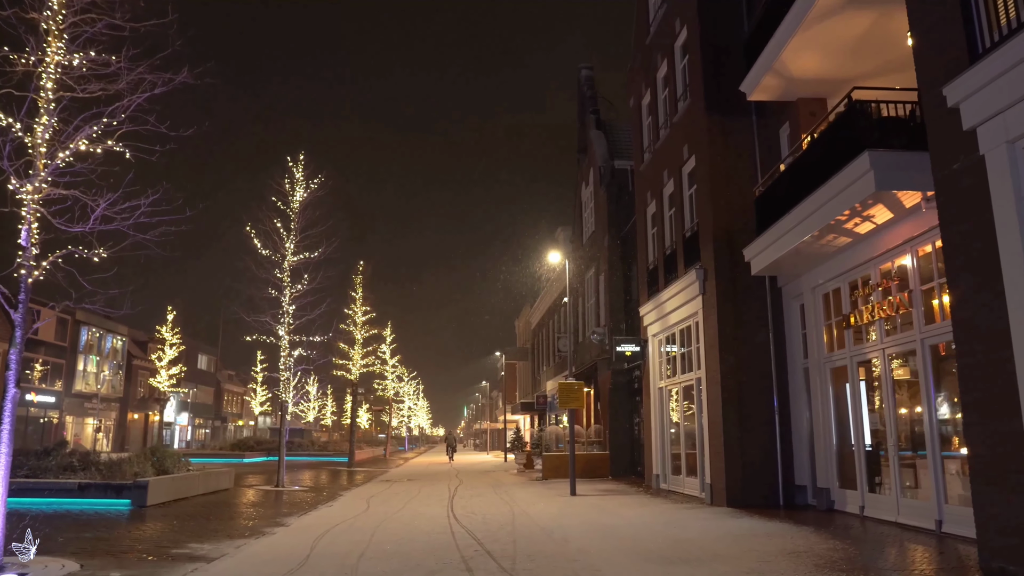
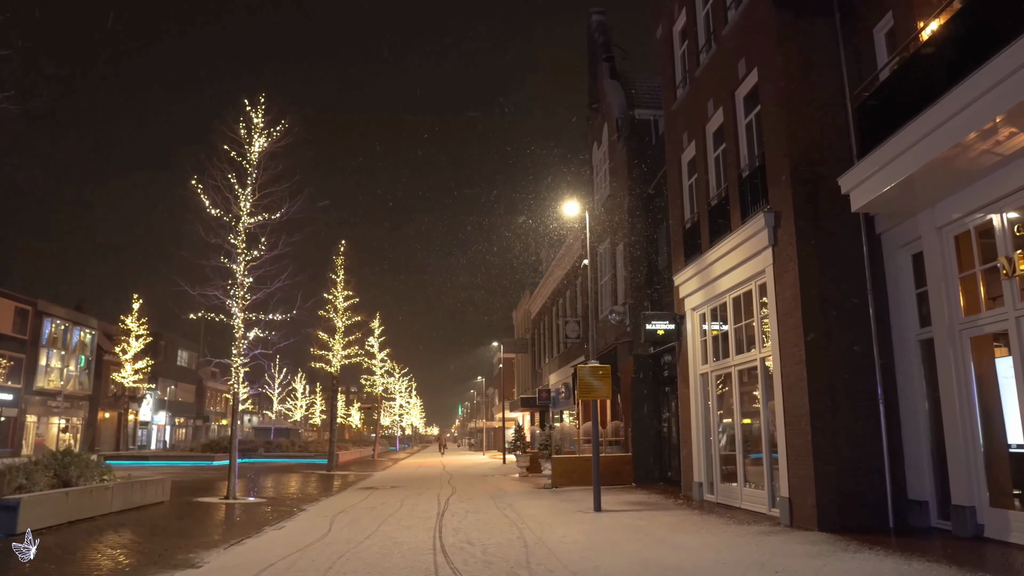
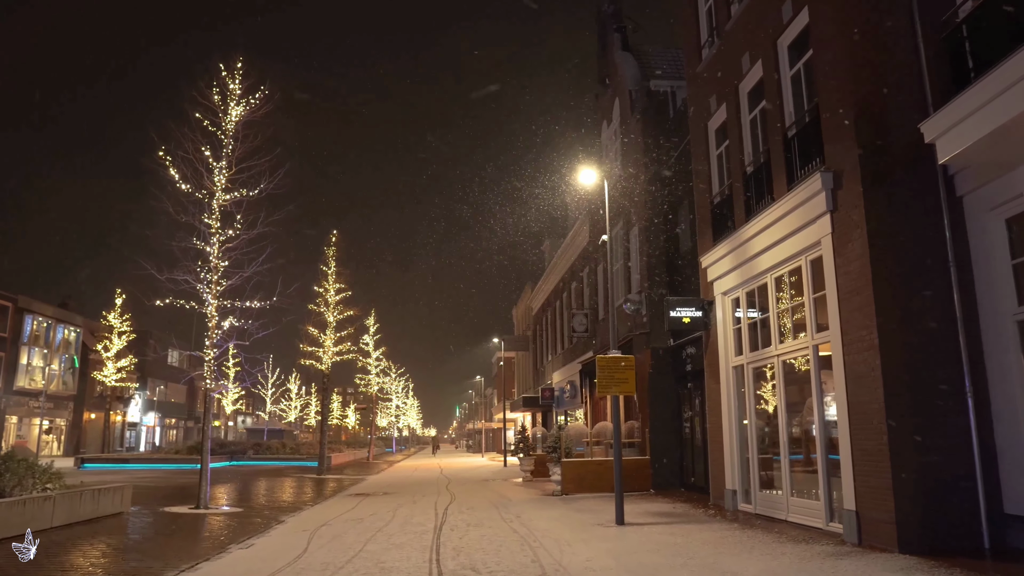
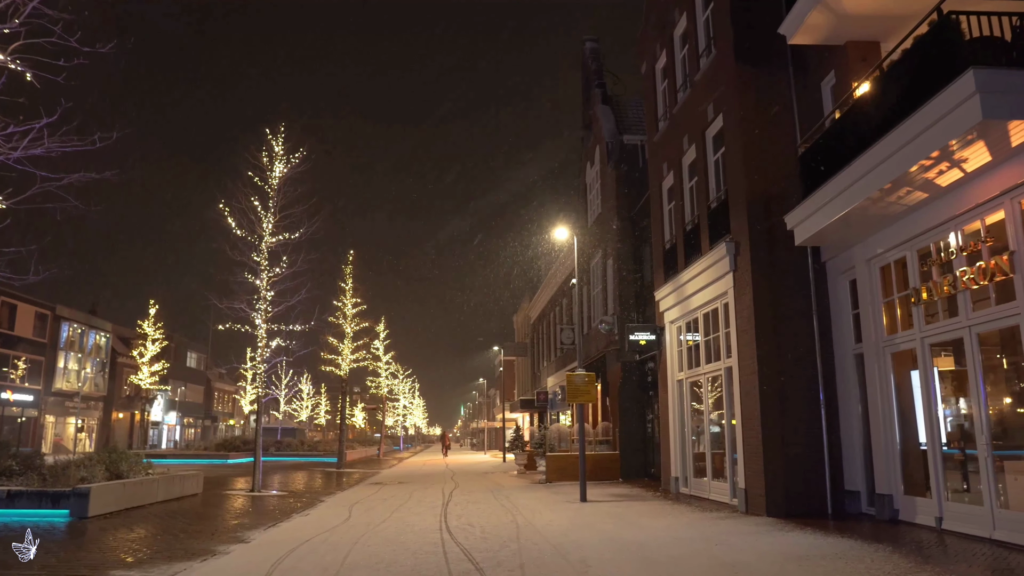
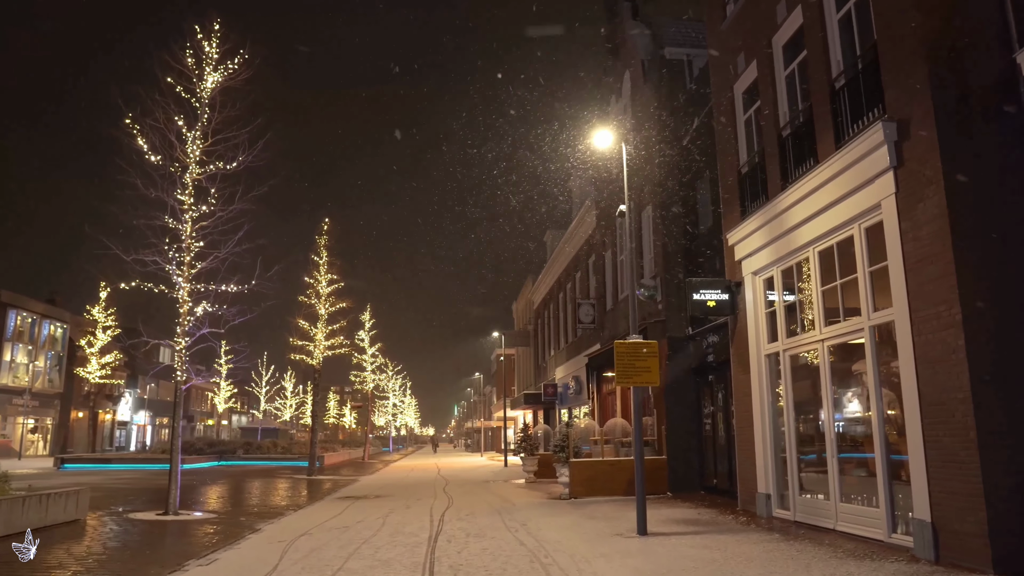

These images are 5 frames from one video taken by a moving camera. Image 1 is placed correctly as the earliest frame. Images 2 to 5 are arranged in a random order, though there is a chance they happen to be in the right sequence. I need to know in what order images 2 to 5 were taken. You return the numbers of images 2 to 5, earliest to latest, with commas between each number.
4, 2, 3, 5
